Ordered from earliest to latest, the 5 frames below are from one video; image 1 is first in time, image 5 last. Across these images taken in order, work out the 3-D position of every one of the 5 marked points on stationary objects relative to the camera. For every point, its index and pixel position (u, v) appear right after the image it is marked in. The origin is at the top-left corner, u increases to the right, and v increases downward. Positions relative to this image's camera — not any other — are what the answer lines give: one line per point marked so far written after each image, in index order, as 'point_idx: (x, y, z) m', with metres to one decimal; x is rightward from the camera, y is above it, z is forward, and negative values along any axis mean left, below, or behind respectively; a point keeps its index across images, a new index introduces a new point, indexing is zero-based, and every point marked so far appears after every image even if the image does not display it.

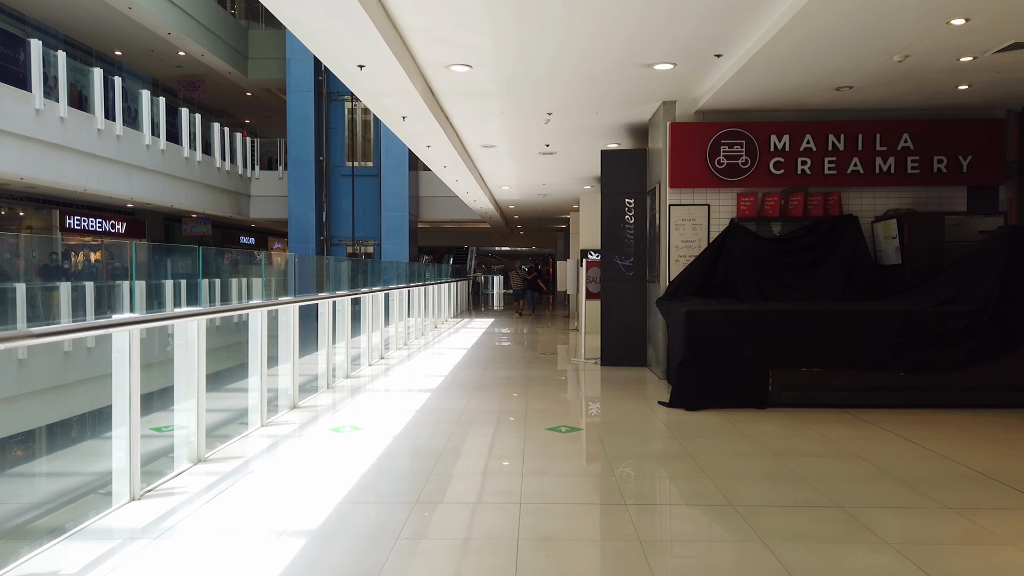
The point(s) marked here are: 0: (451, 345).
0: (-0.9, -0.9, +11.5) m
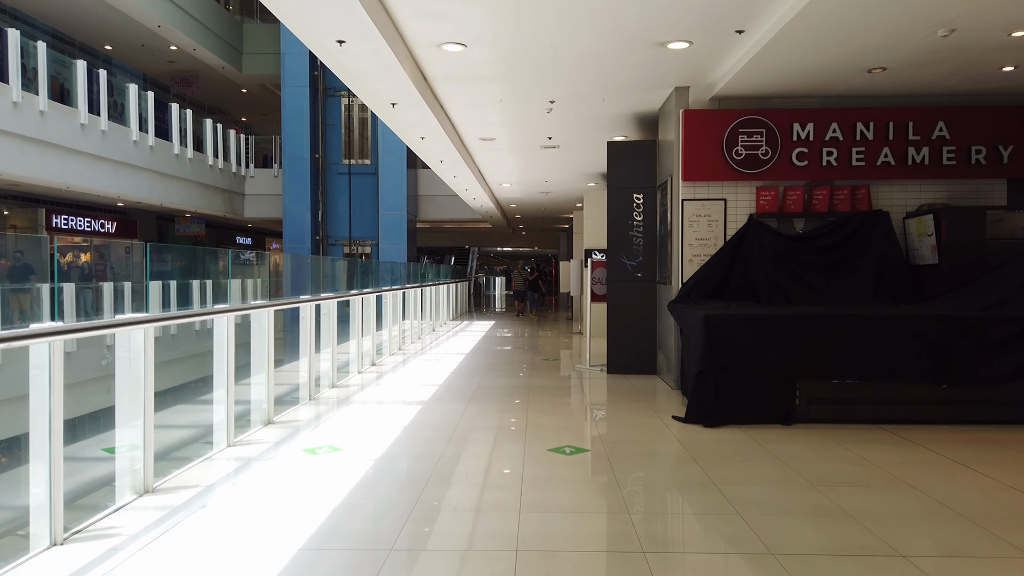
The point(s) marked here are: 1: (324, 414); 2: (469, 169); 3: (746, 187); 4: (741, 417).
0: (-0.9, -0.9, +10.9) m
1: (-1.5, -1.0, +6.0) m
2: (-0.6, +1.7, +10.7) m
3: (+2.1, +0.9, +6.6) m
4: (+1.6, -0.9, +5.3) m
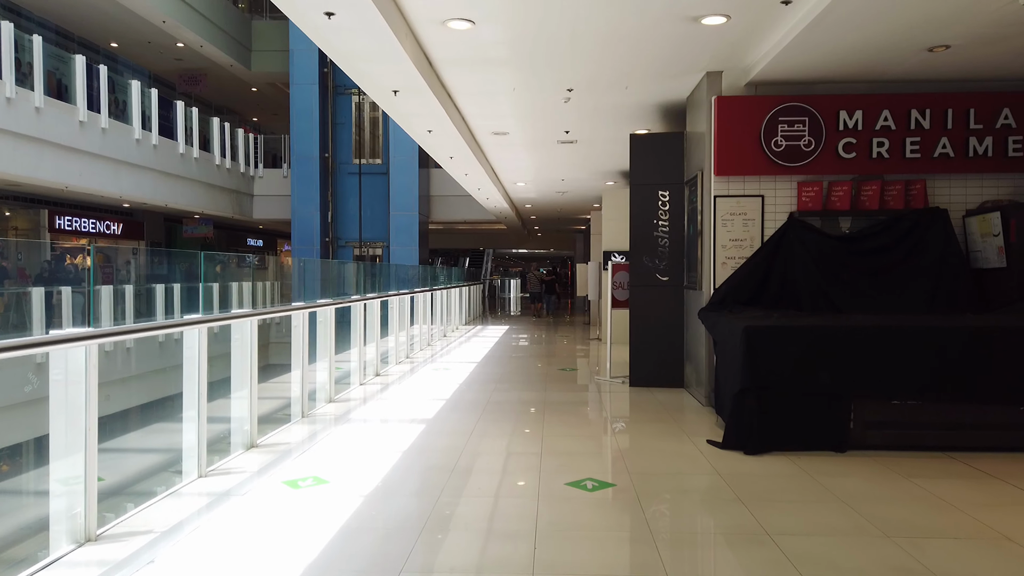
0: (-0.7, -1.0, +10.3) m
1: (-1.4, -1.1, +5.4) m
2: (-0.4, +1.6, +10.1) m
3: (+2.2, +0.9, +6.0) m
4: (+1.7, -1.0, +4.6) m
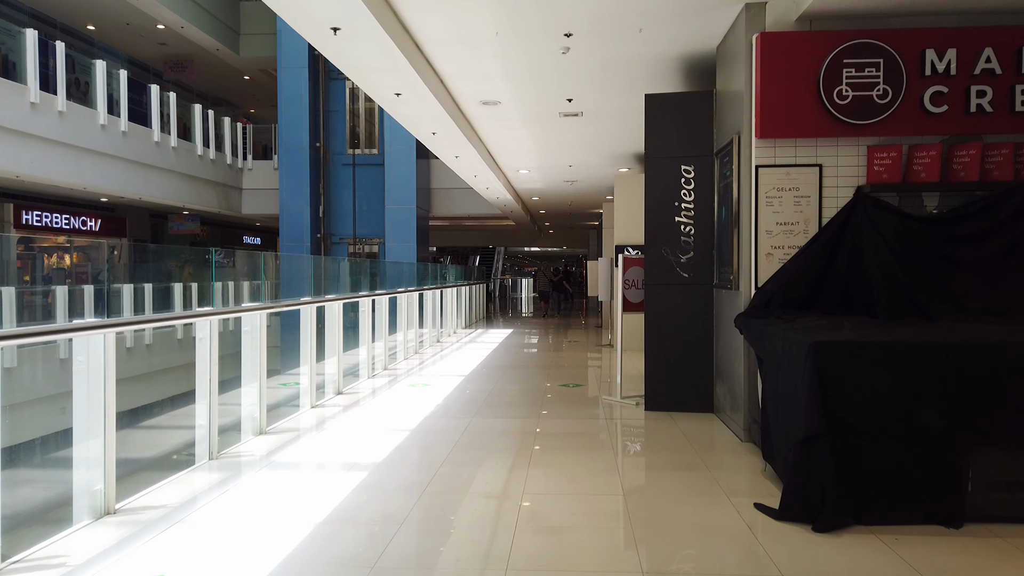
0: (-0.8, -1.0, +8.9) m
1: (-1.5, -1.1, +4.0) m
2: (-0.5, +1.6, +8.7) m
3: (+2.1, +0.9, +4.5) m
4: (+1.5, -0.9, +3.2) m
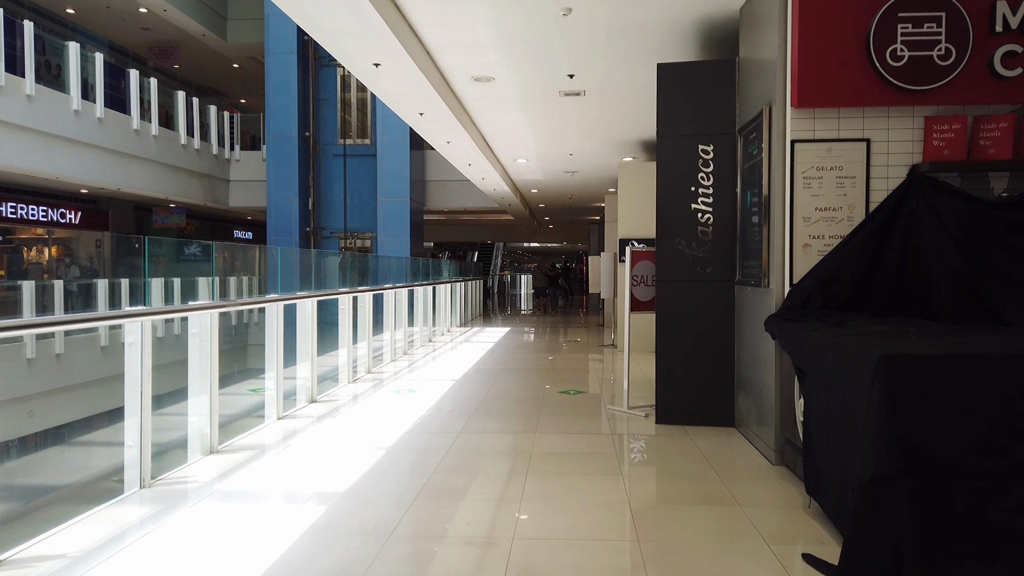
0: (-0.8, -0.9, +8.3) m
1: (-1.6, -1.0, +3.4) m
2: (-0.5, +1.7, +8.0) m
3: (+2.0, +0.9, +3.8) m
4: (+1.5, -0.9, +2.5) m
